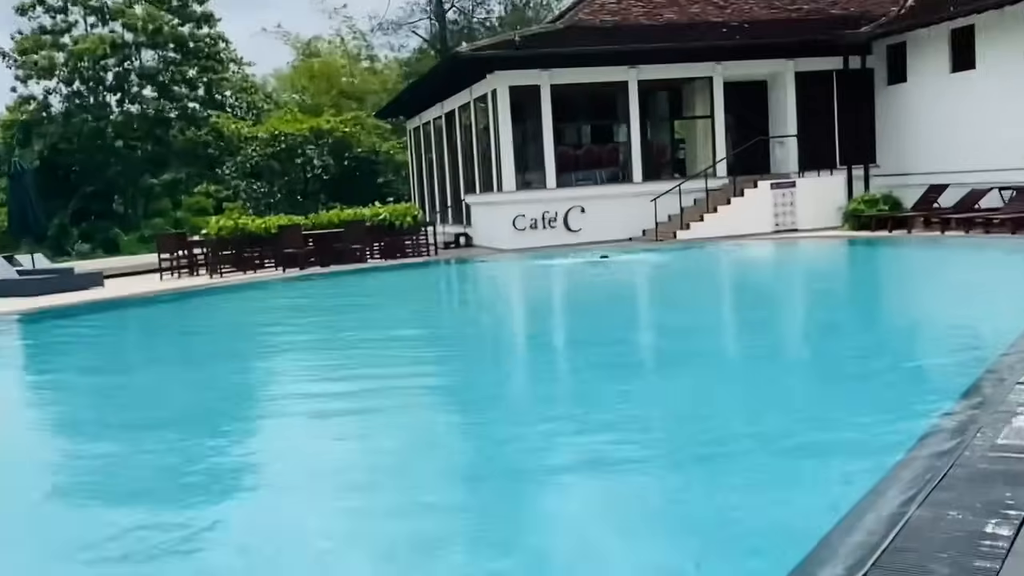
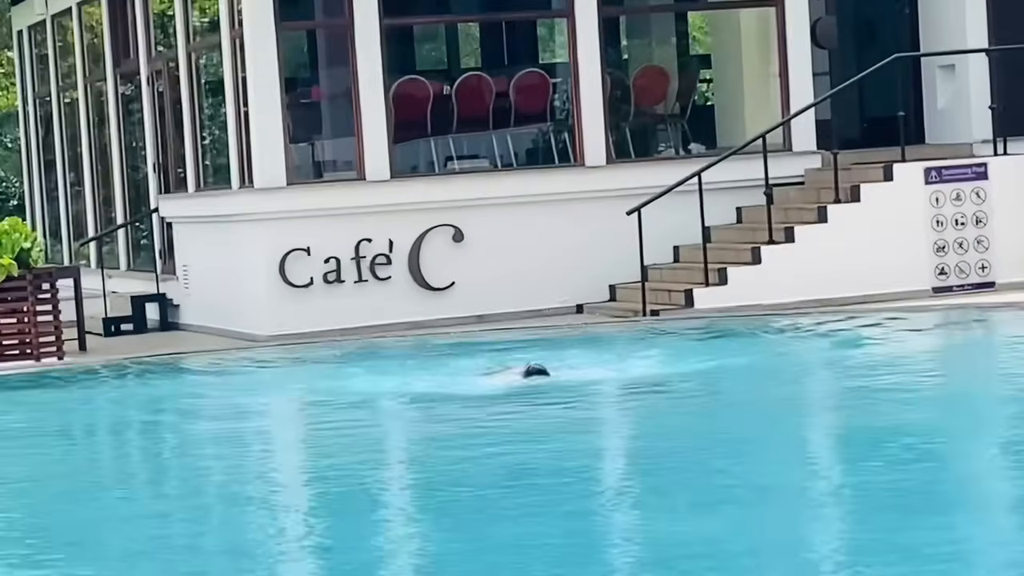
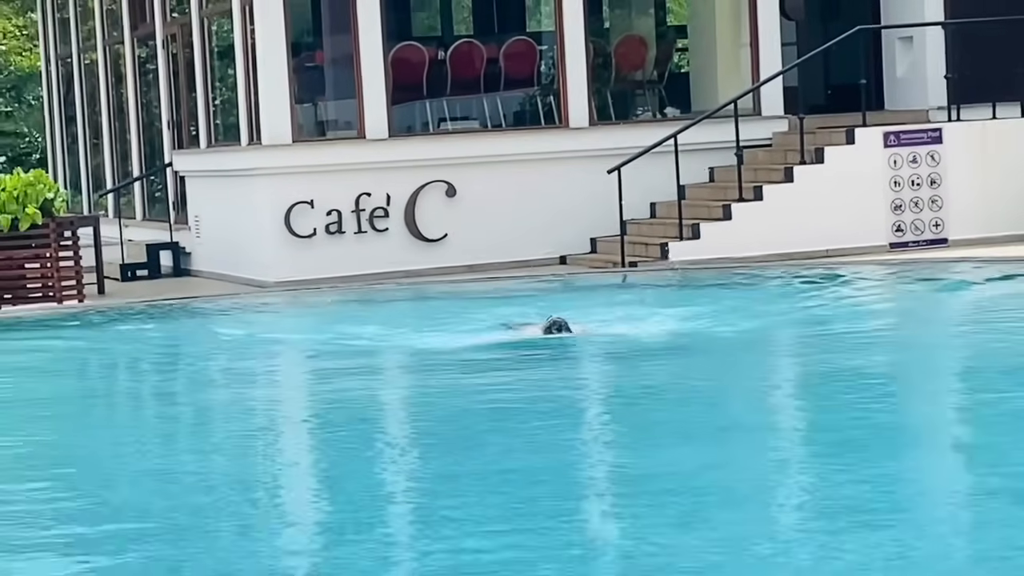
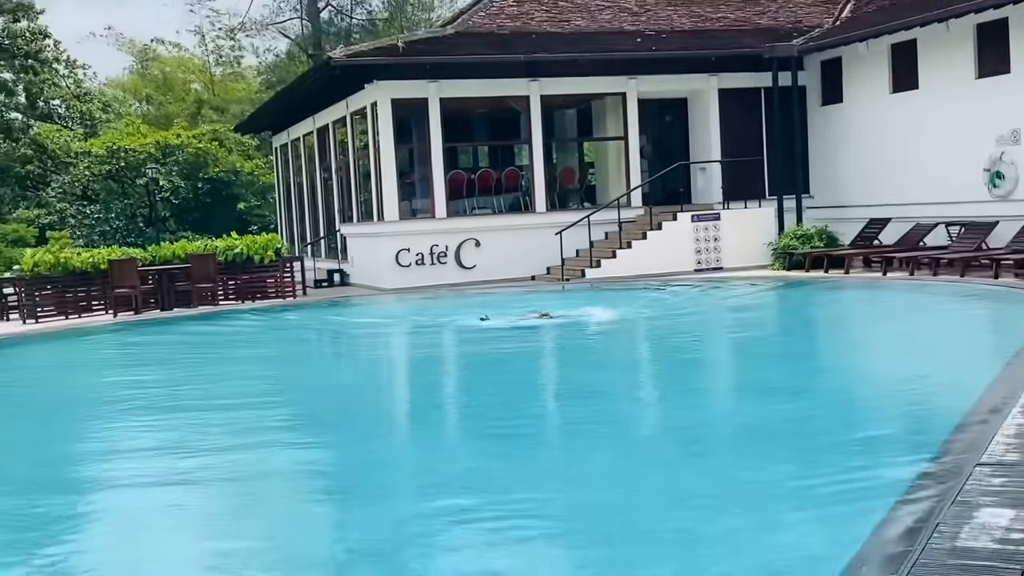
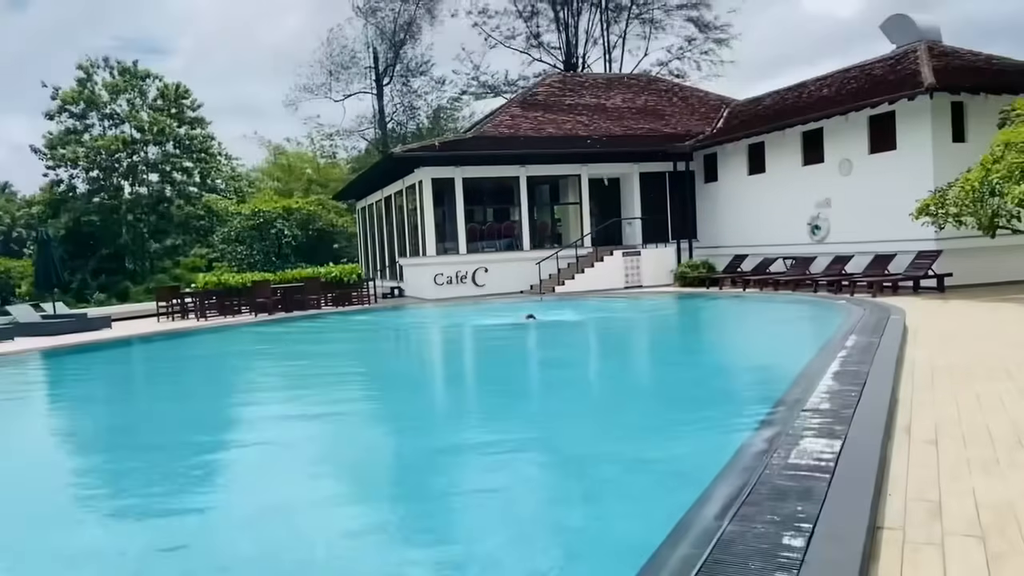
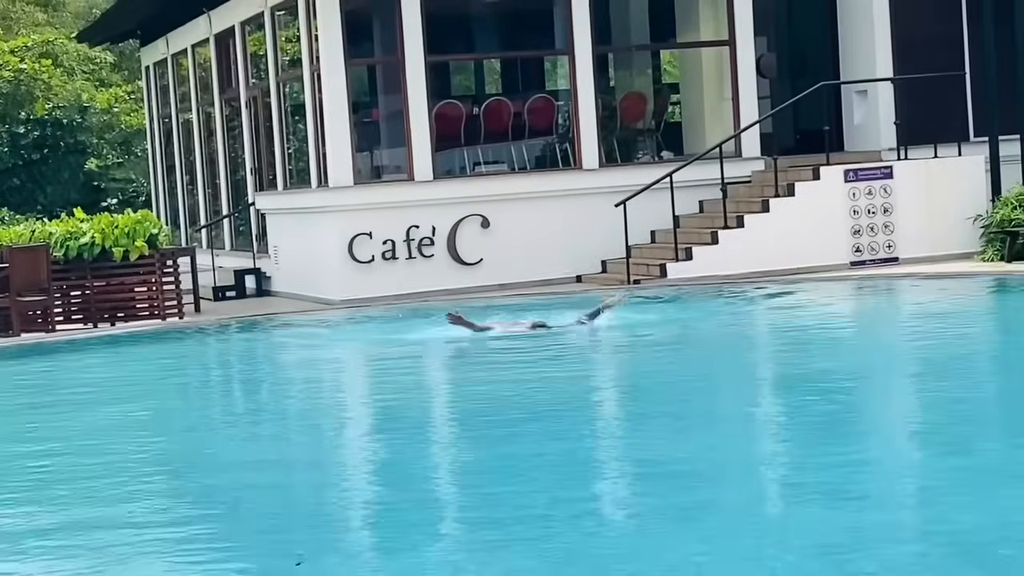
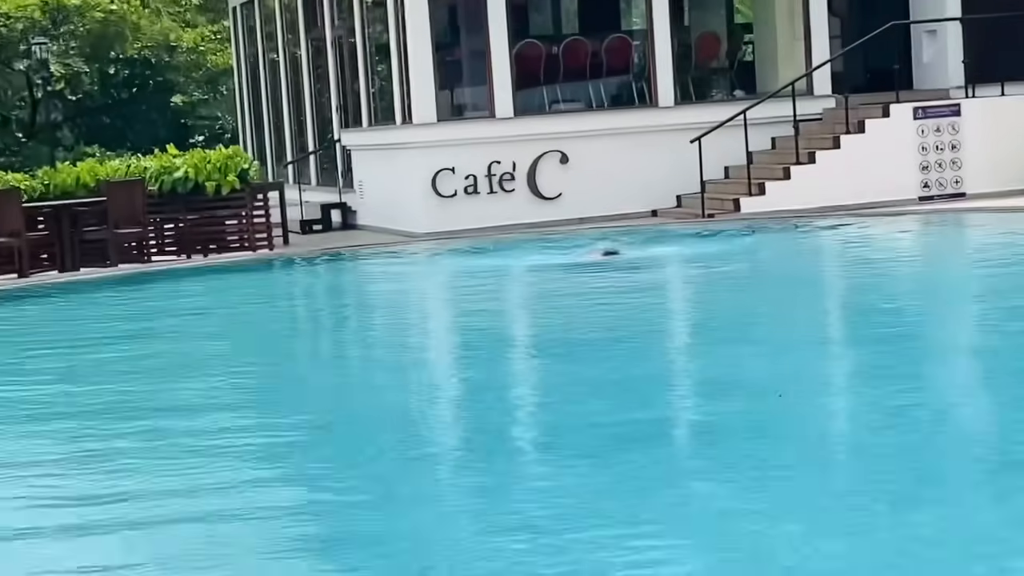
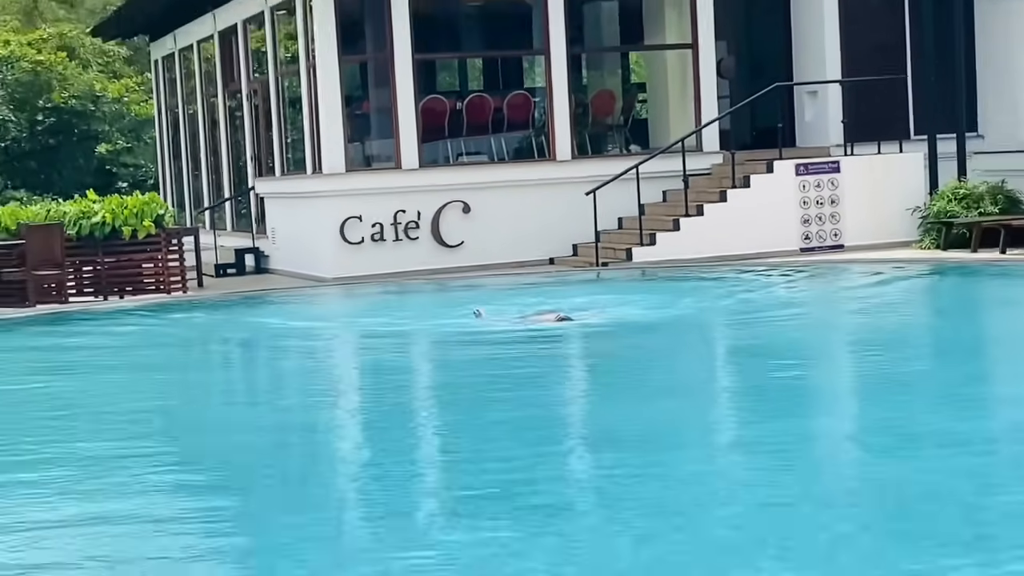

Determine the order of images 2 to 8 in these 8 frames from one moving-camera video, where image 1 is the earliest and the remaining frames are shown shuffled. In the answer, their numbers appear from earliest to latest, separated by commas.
7, 6, 2, 3, 8, 4, 5
